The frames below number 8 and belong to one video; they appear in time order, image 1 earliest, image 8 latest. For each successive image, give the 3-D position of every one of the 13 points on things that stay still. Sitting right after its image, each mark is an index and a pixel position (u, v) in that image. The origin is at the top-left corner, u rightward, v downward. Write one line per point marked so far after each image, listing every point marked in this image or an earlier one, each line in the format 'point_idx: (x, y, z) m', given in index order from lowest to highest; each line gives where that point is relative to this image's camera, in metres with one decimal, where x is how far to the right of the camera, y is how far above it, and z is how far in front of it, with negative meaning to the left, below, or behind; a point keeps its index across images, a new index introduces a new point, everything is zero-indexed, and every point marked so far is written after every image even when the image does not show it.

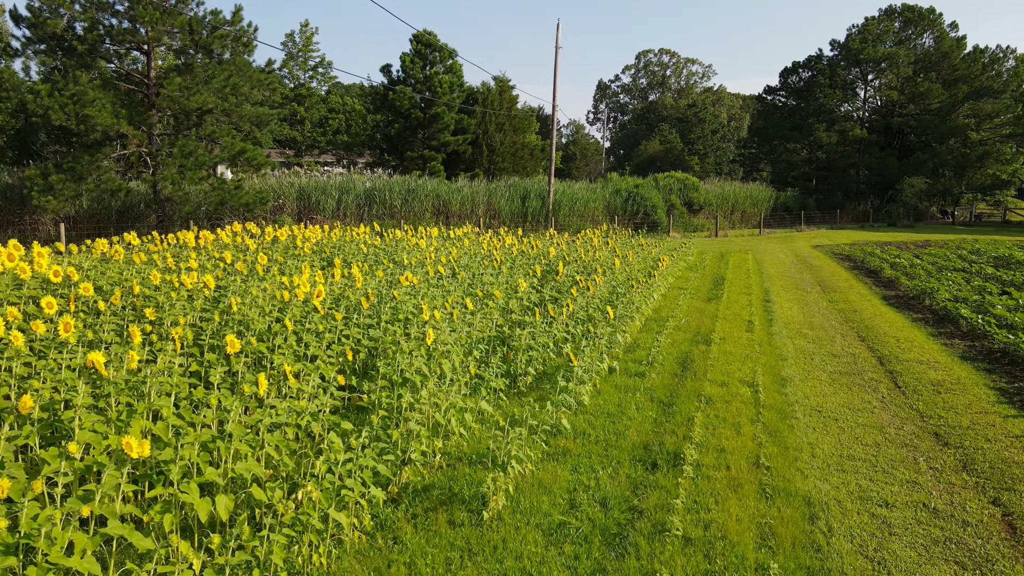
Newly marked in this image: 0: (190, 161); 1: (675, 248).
0: (-6.6, +2.6, +15.5) m
1: (+2.7, +0.7, +12.8) m
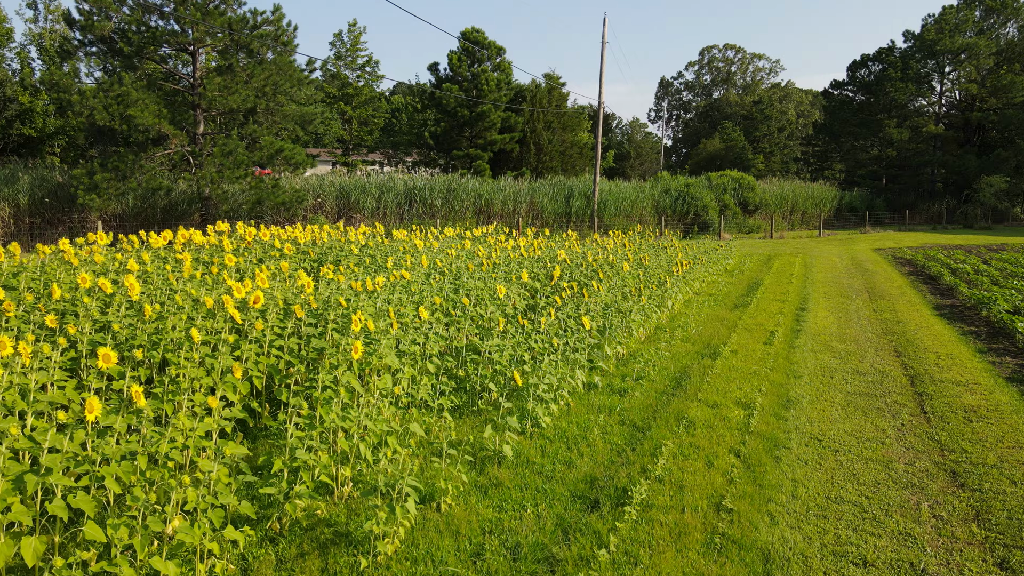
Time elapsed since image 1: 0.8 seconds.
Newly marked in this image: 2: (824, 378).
0: (-5.9, +2.7, +15.6) m
1: (+3.2, +0.6, +12.2) m
2: (+2.4, -0.7, +5.7) m
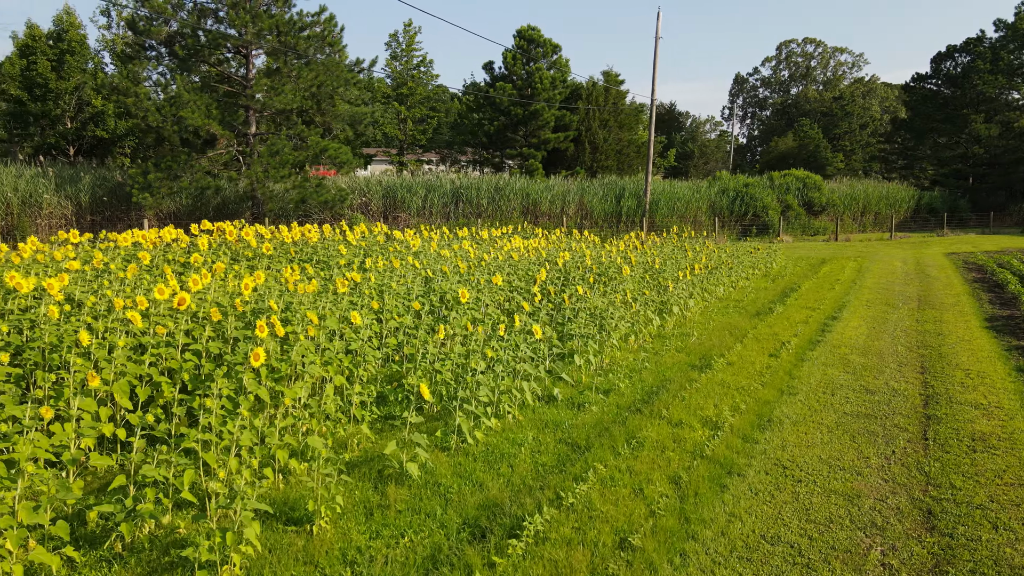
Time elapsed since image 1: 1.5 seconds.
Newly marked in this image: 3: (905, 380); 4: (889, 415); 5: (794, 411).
0: (-5.0, +2.7, +15.9) m
1: (+3.6, +0.5, +11.5) m
2: (+2.2, -0.8, +5.2) m
3: (+3.1, -0.7, +5.8) m
4: (+2.5, -0.8, +4.9) m
5: (+1.8, -0.8, +4.8) m
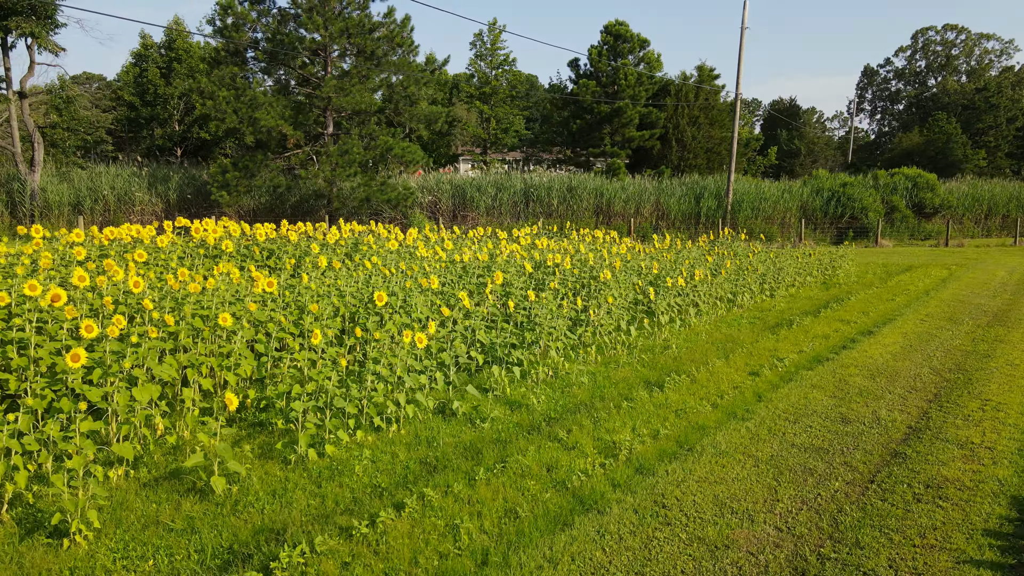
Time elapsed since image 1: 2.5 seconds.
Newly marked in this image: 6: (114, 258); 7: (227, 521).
0: (-3.7, +2.8, +16.2) m
1: (+4.1, +0.4, +10.6) m
2: (+1.6, -0.8, +4.6) m
3: (+2.6, -0.8, +5.1) m
4: (+1.9, -0.9, +4.2) m
5: (+1.2, -0.9, +4.2) m
6: (-2.7, +0.2, +5.1) m
7: (-1.1, -0.9, +2.9) m
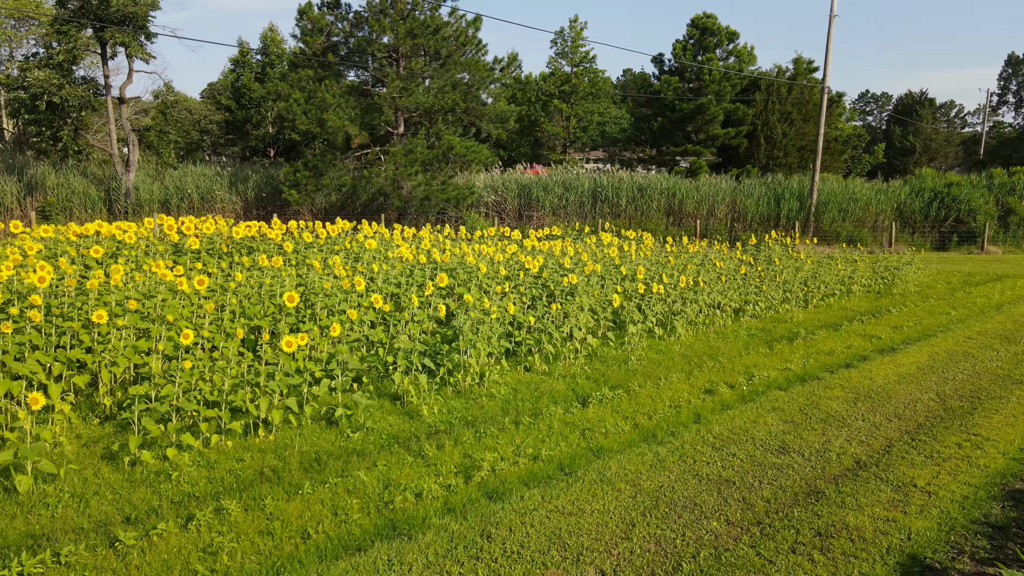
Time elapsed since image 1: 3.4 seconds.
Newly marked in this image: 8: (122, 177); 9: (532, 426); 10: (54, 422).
0: (-2.3, +2.9, +16.4) m
1: (+4.4, +0.3, +9.7) m
2: (+1.0, -0.9, +4.1) m
3: (+2.1, -0.9, +4.4) m
4: (+1.2, -1.0, +3.7) m
5: (+0.6, -0.9, +3.8) m
6: (-3.2, +0.2, +5.3) m
7: (-1.9, -0.9, +2.9) m
8: (-9.3, +2.7, +17.7) m
9: (+0.1, -0.8, +4.2) m
10: (-2.2, -0.6, +3.6) m
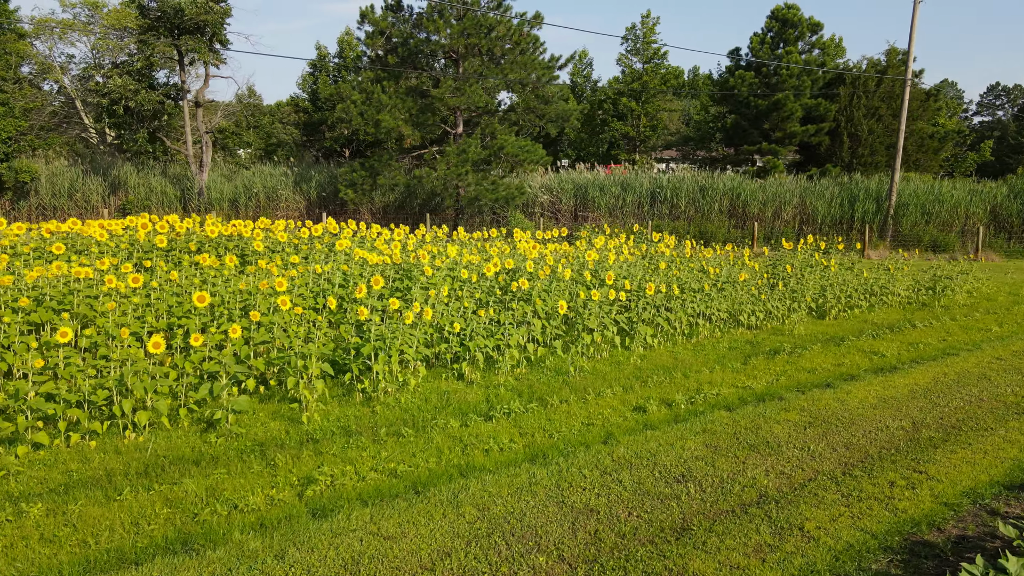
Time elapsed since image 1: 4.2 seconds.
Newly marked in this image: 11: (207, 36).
0: (-1.2, +2.9, +16.5) m
1: (+4.5, +0.1, +8.9) m
2: (+0.4, -0.9, +3.8) m
3: (+1.4, -1.0, +4.0) m
4: (+0.5, -1.0, +3.4) m
5: (-0.1, -0.9, +3.6) m
6: (-3.6, +0.3, +5.5) m
7: (-2.7, -0.9, +3.0) m
8: (-7.9, +2.8, +18.7) m
9: (-0.5, -0.8, +4.0) m
10: (-2.9, -0.6, +3.7) m
11: (-7.2, +5.9, +17.6) m
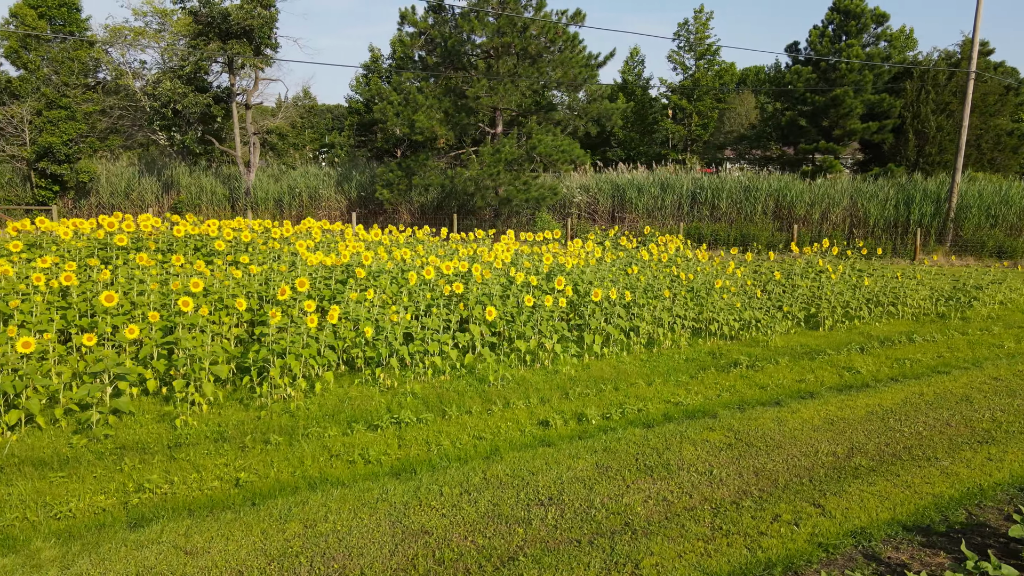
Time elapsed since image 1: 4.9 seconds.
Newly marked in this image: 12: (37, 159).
0: (-0.5, +2.8, +16.3) m
1: (+4.3, 0.0, +8.2) m
2: (-0.3, -1.0, +3.6) m
3: (+0.8, -1.0, +3.6) m
4: (-0.2, -1.1, +3.2) m
5: (-0.8, -1.0, +3.4) m
6: (-4.1, +0.3, +5.7) m
7: (-3.5, -0.9, +3.1) m
8: (-6.9, +2.9, +19.3) m
9: (-1.2, -0.8, +3.9) m
10: (-3.6, -0.6, +3.9) m
11: (-6.3, +6.0, +18.1) m
12: (-11.4, +3.1, +18.0) m
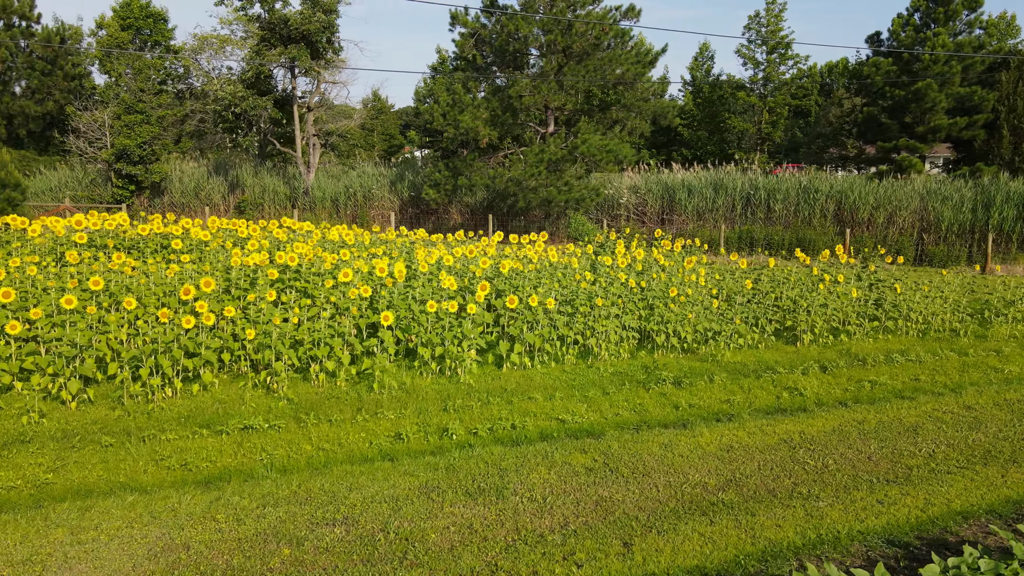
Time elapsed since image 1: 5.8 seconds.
0: (+0.4, +2.8, +16.1) m
1: (+4.0, -0.1, +7.4) m
2: (-1.2, -1.0, +3.5) m
3: (-0.2, -1.1, +3.4) m
4: (-1.2, -1.1, +3.0) m
5: (-1.8, -1.0, +3.4) m
6: (-4.6, +0.3, +6.1) m
7: (-4.5, -0.8, +3.4) m
8: (-5.5, +2.9, +19.9) m
9: (-2.1, -0.8, +3.9) m
10: (-4.4, -0.6, +4.2) m
11: (-5.0, +6.1, +18.7) m
12: (-10.2, +3.3, +19.3) m
